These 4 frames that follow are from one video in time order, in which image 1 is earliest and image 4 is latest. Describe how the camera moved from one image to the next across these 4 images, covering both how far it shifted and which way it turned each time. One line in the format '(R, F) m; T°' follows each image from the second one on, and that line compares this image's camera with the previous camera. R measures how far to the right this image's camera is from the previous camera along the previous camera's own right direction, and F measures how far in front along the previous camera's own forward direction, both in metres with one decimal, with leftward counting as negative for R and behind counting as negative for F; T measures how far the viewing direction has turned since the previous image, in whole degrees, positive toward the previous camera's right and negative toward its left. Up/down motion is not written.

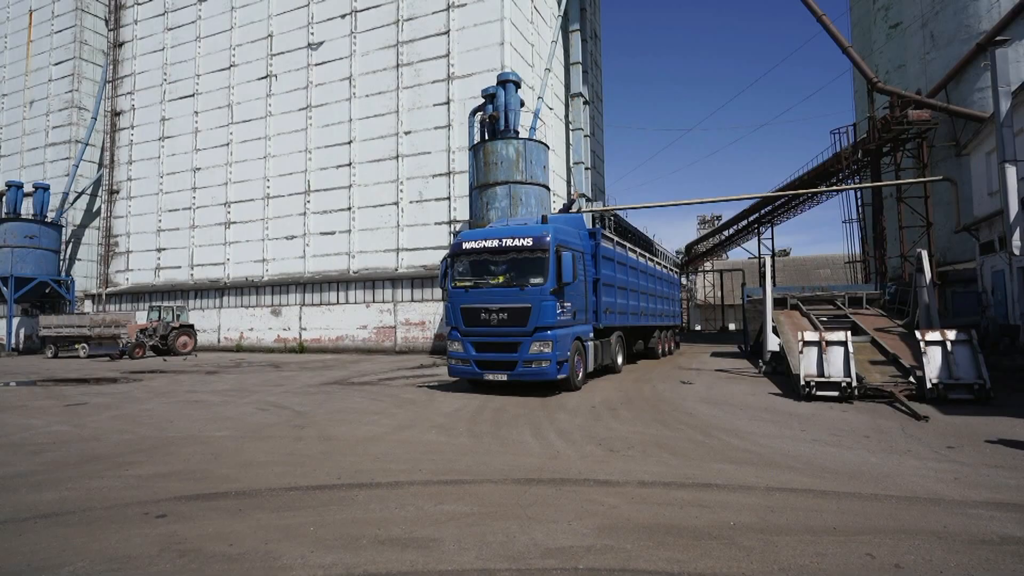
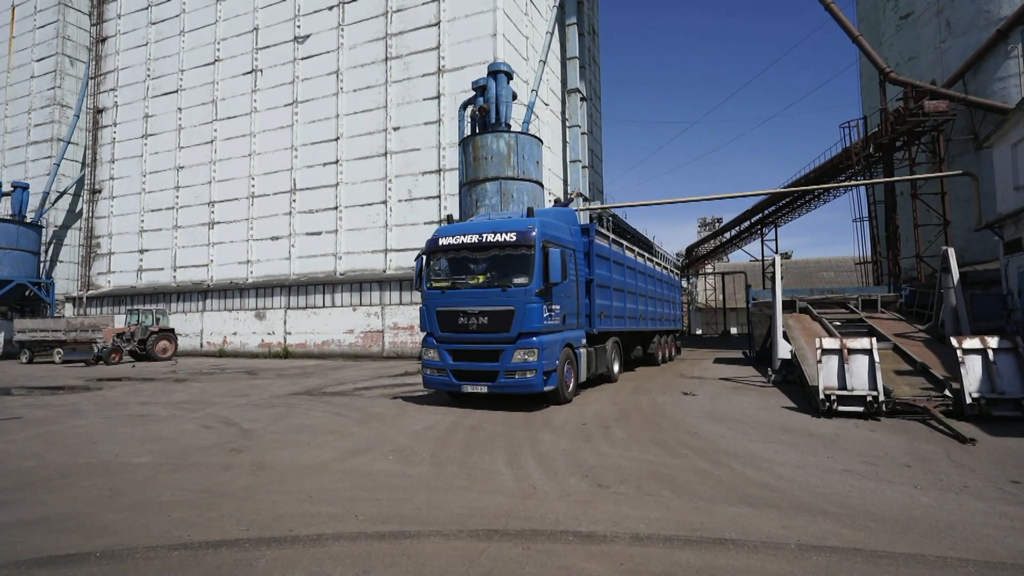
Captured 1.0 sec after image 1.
(+0.3, +1.1) m; 0°
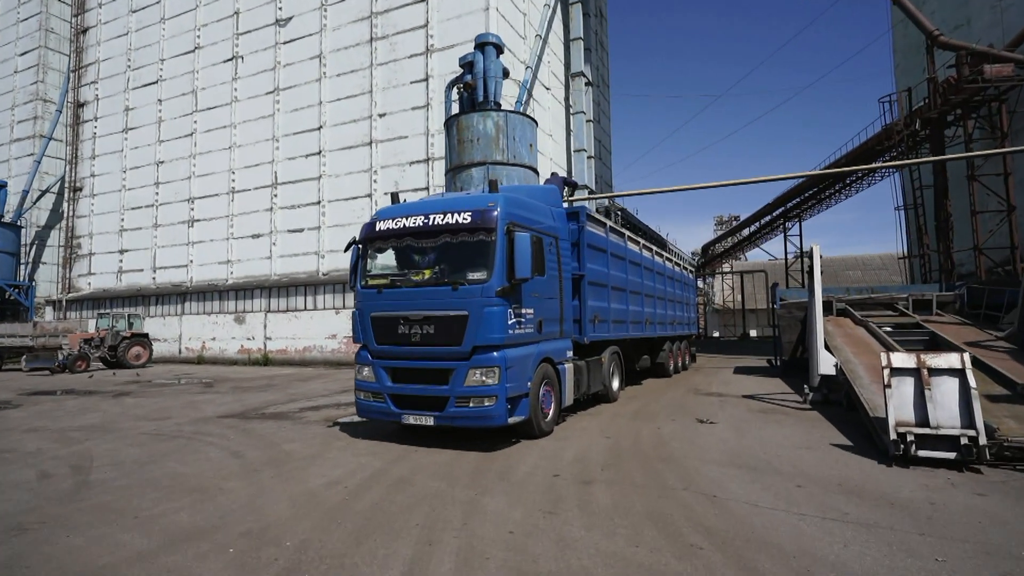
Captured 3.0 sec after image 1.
(+0.7, +2.2) m; -1°
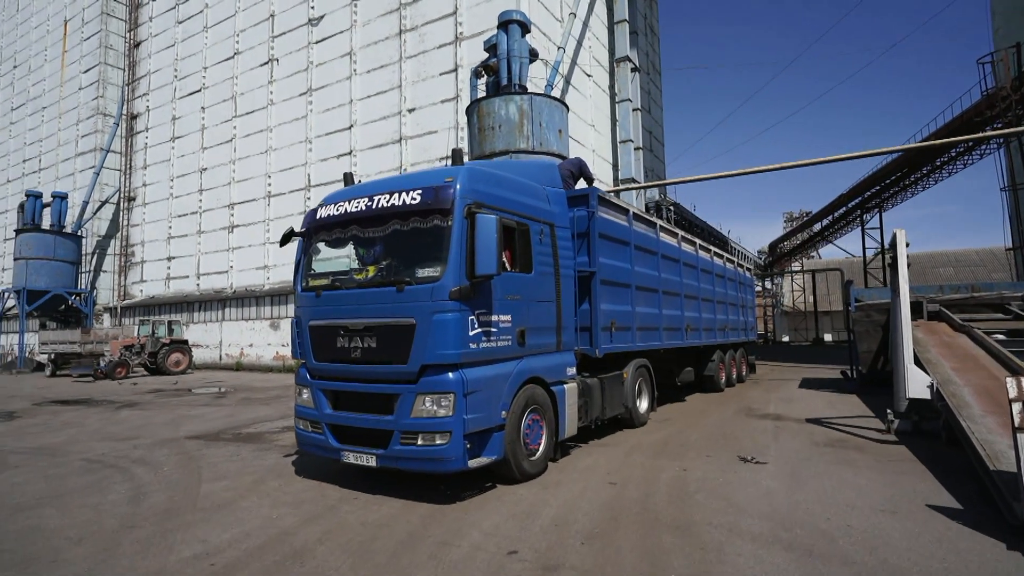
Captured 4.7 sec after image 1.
(+0.9, +1.7) m; -6°
